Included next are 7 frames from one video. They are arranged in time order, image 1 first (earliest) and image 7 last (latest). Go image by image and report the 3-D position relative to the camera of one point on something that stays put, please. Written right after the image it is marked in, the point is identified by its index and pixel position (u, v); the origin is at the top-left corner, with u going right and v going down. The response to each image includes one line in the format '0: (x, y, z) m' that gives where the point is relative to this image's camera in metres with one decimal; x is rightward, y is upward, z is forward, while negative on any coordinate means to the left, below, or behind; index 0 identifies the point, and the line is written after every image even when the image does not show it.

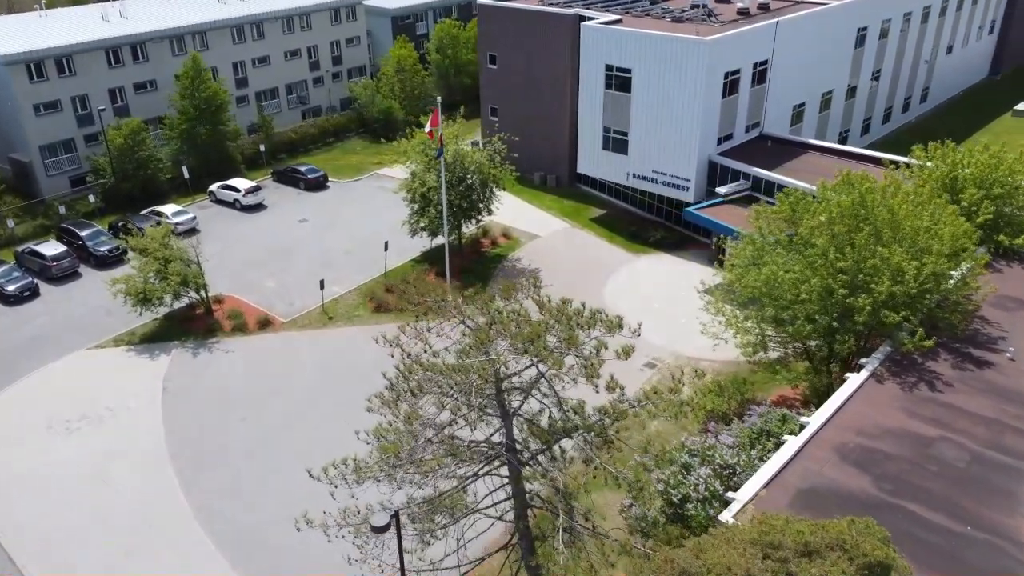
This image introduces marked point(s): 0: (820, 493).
0: (+6.3, -4.2, +16.0) m
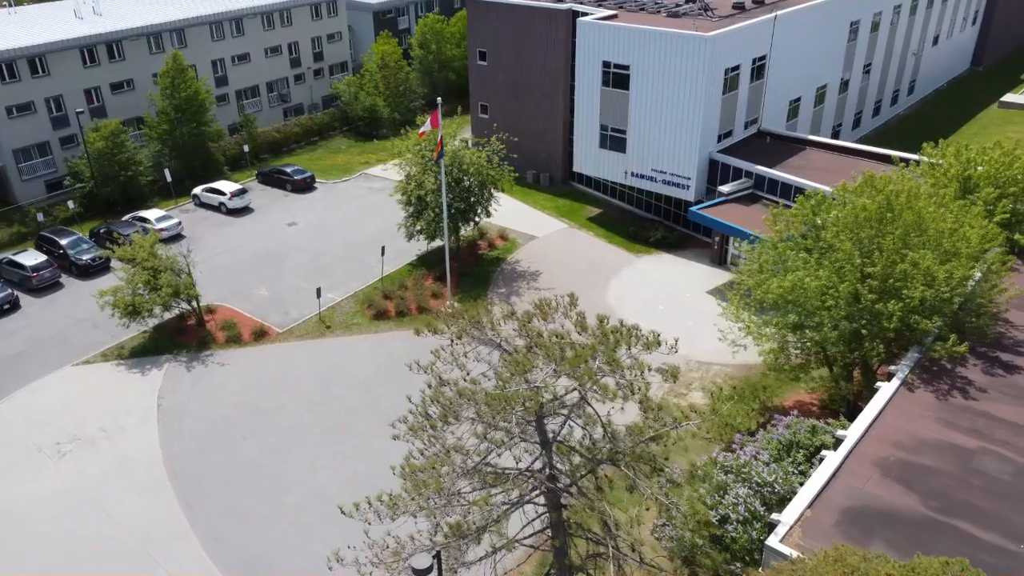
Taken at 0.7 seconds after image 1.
0: (+7.0, -4.4, +15.5) m
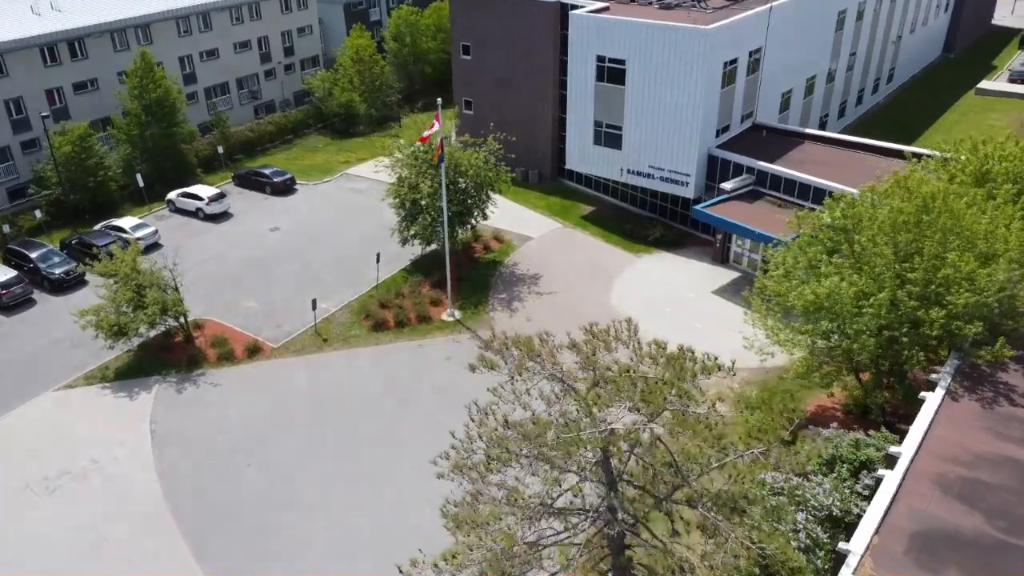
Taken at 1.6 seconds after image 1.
0: (+8.0, -4.7, +14.8) m
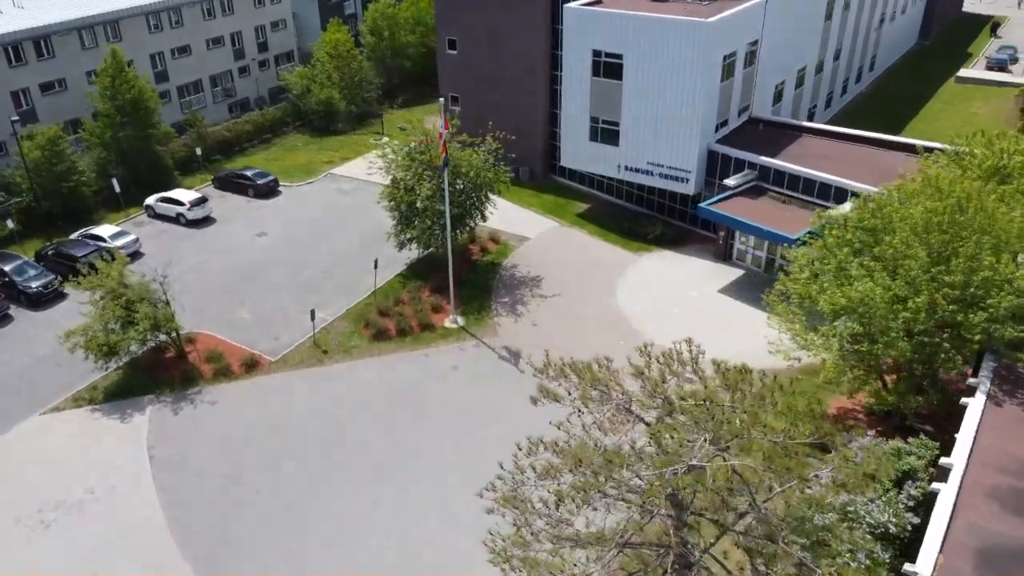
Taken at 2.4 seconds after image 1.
0: (+8.9, -4.8, +14.3) m
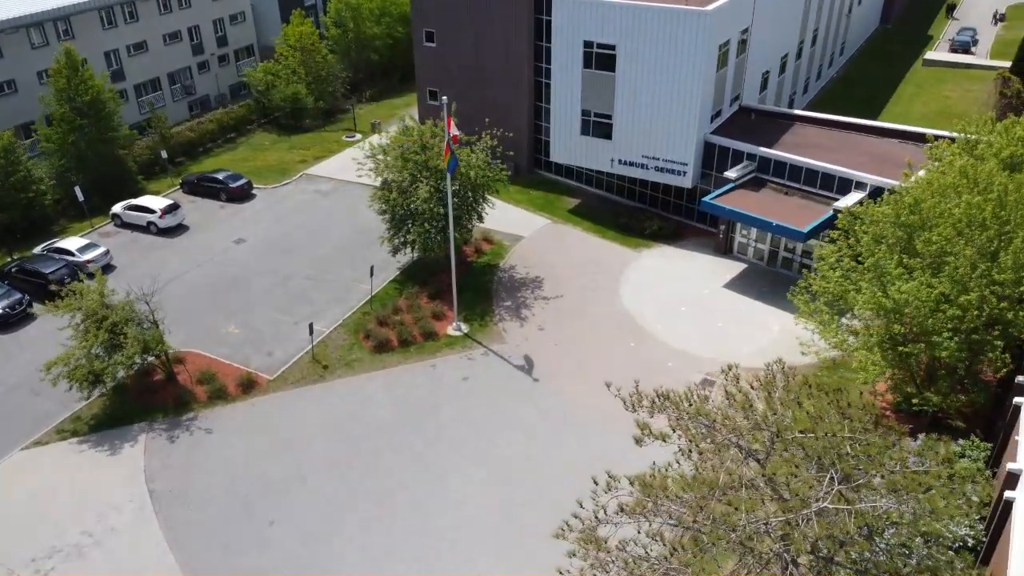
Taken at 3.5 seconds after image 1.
0: (+10.1, -4.9, +13.8) m
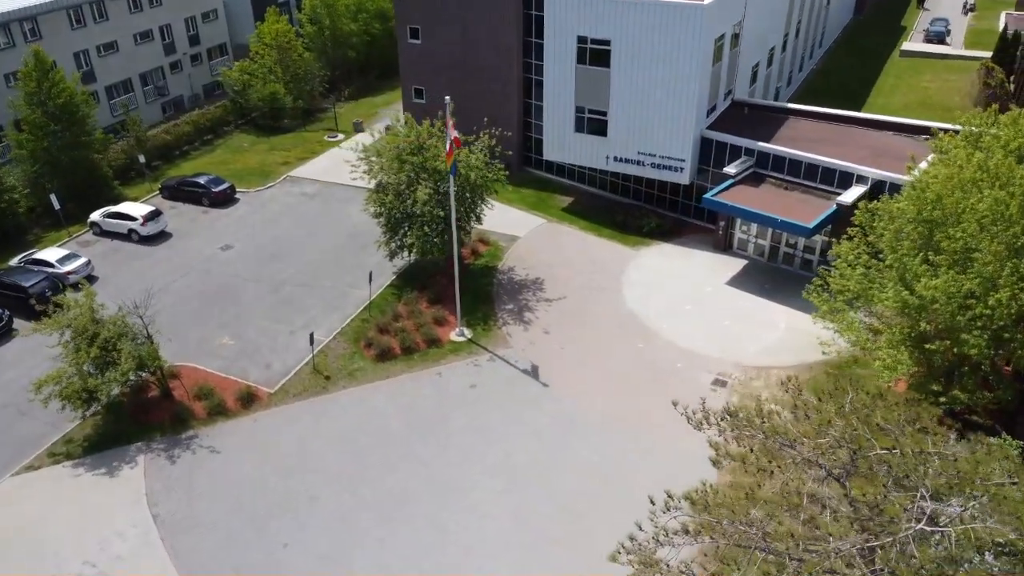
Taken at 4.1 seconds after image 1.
0: (+10.9, -4.8, +13.6) m
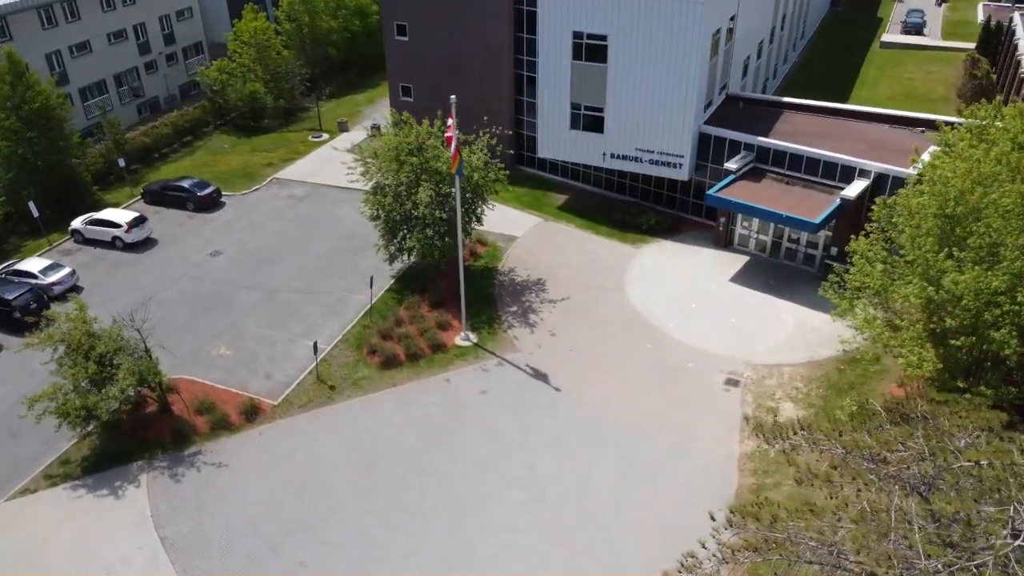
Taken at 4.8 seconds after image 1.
0: (+11.7, -4.8, +13.5) m
